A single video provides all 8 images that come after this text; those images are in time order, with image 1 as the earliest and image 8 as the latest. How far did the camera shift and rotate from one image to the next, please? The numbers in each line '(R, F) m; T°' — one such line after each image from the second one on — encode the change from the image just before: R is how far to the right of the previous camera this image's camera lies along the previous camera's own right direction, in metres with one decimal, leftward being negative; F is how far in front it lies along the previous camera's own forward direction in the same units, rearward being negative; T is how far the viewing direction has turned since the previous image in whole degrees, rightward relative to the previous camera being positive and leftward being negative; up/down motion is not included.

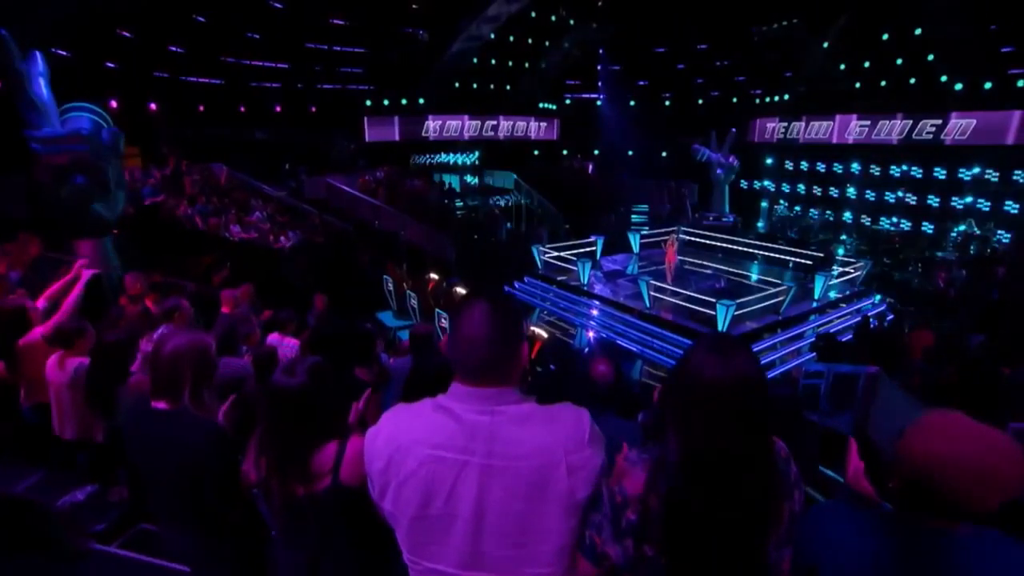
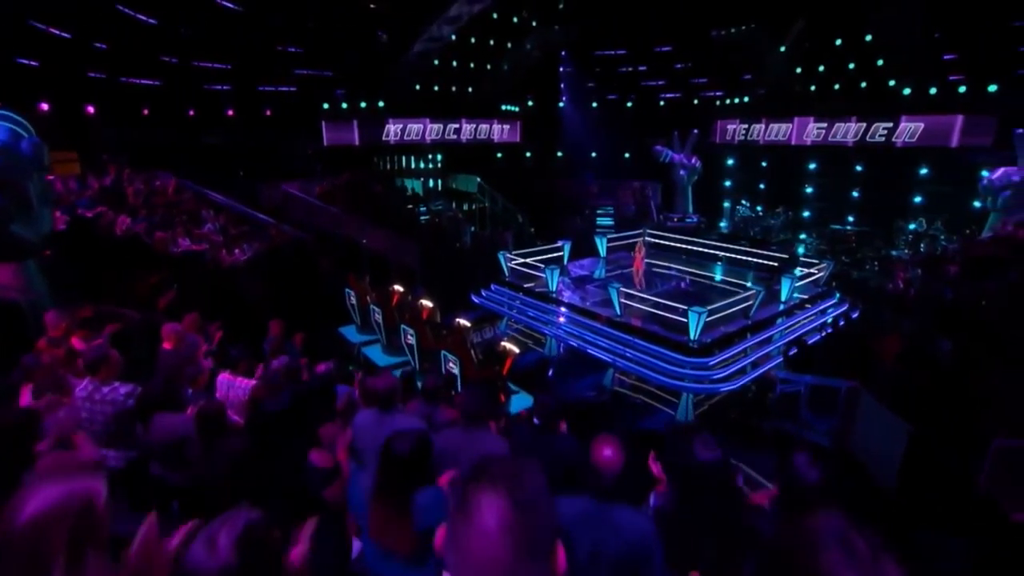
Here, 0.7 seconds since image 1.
(0.0, +0.2) m; +4°
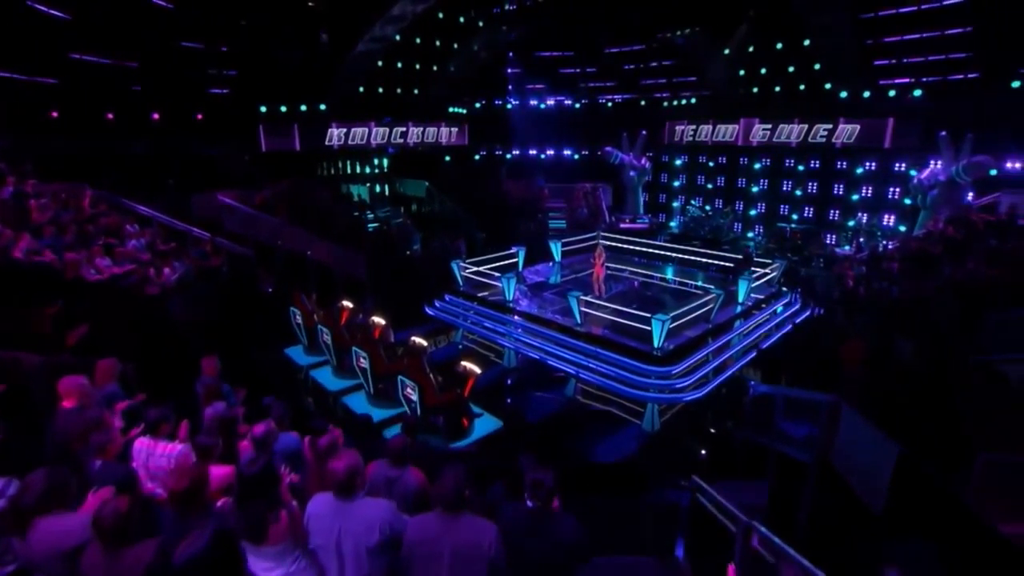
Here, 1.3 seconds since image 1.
(-0.1, +0.3) m; +5°
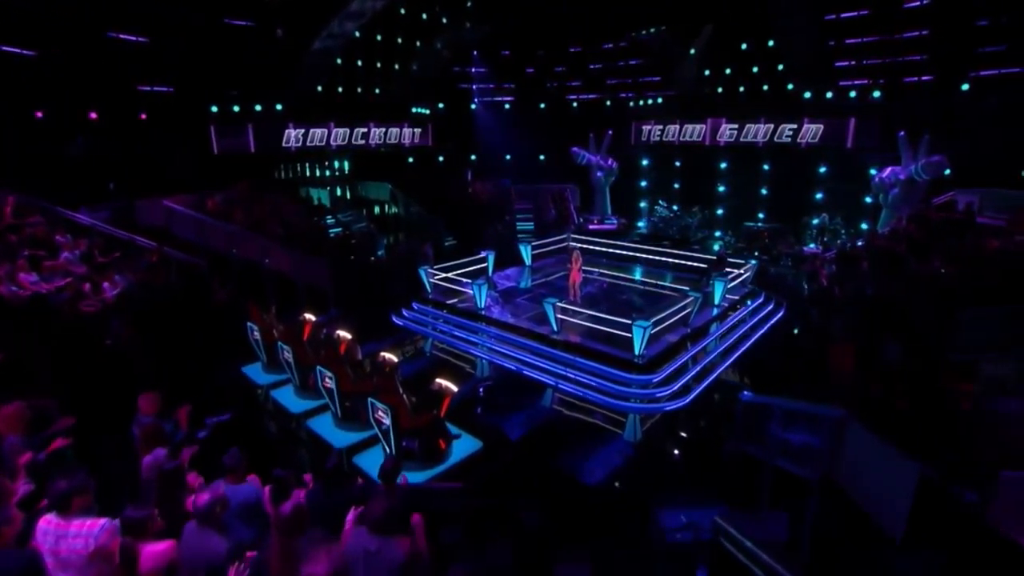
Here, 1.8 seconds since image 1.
(-0.1, +0.3) m; +4°
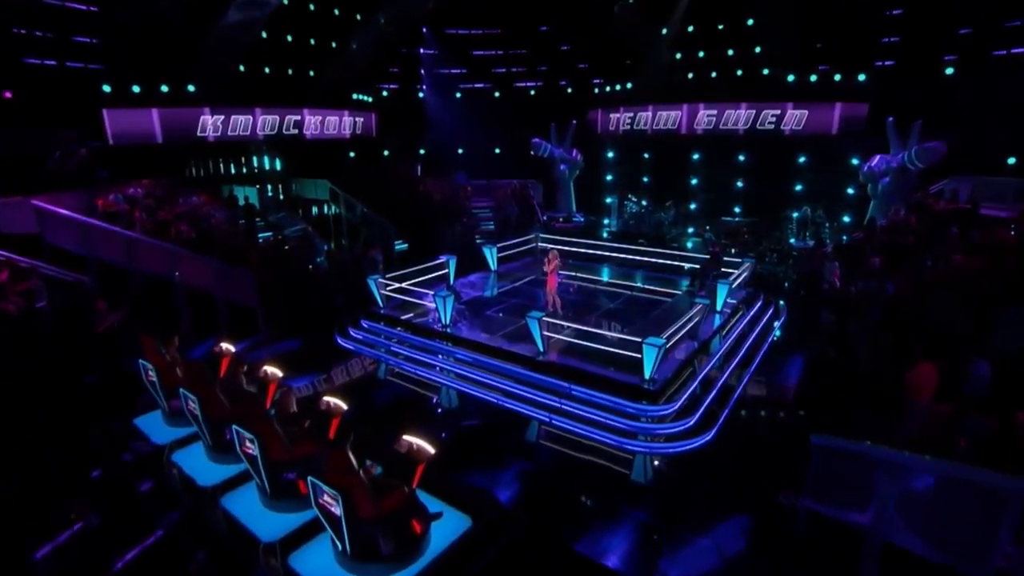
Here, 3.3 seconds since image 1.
(-0.3, +1.5) m; +5°
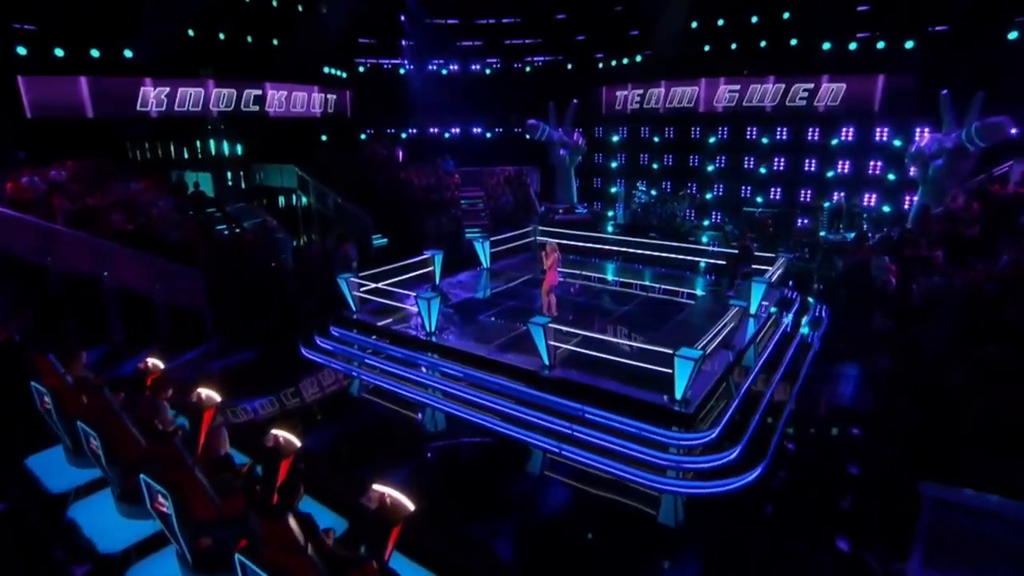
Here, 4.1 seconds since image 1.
(-0.1, +1.5) m; +1°
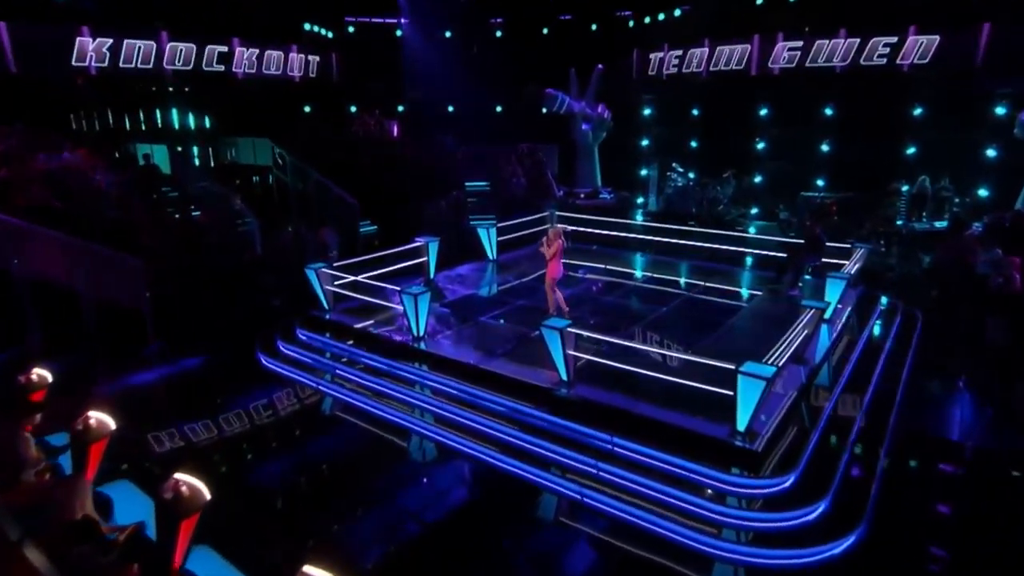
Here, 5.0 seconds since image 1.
(+0.1, +1.7) m; -2°
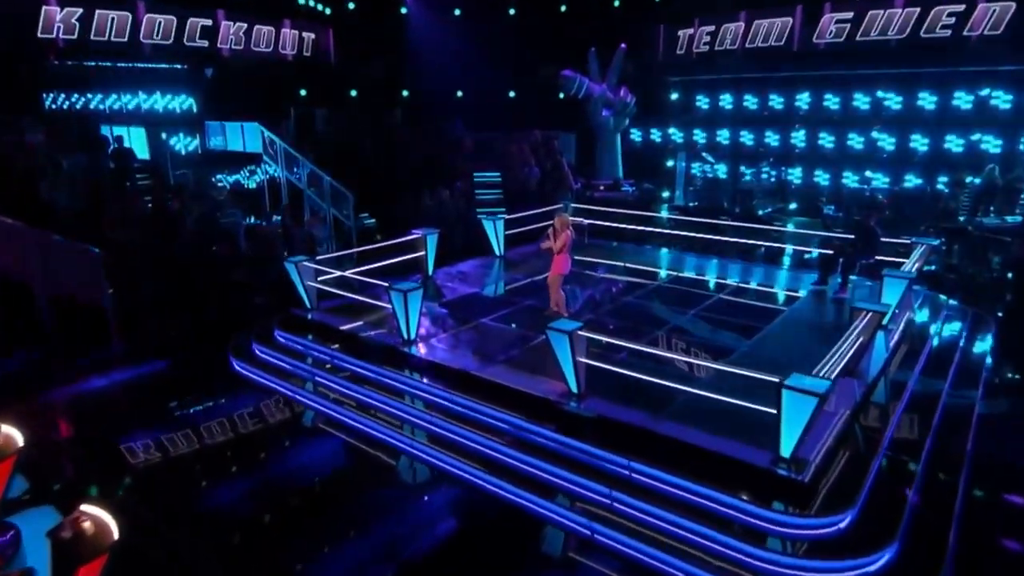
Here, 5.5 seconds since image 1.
(+0.2, +0.8) m; -2°
